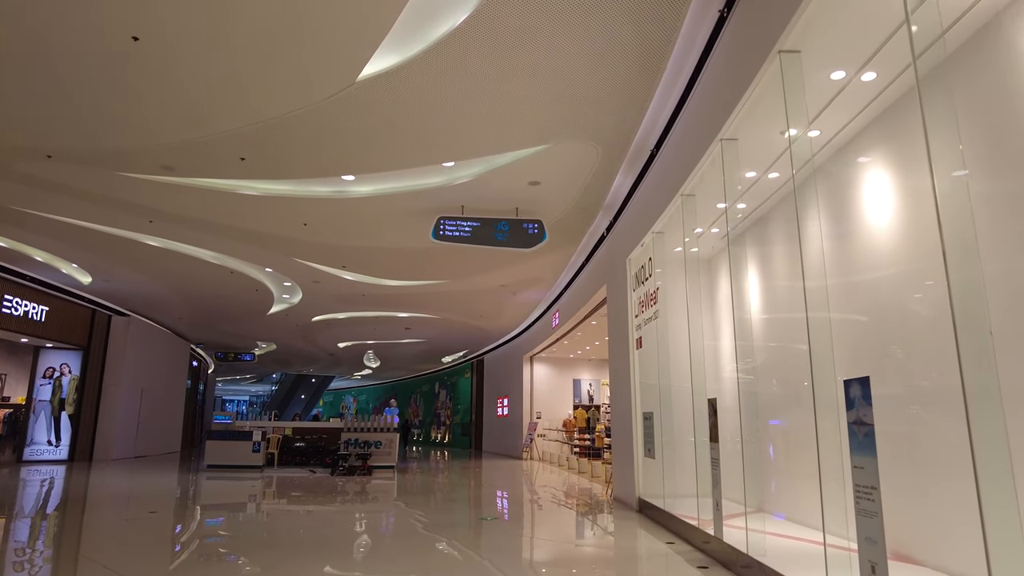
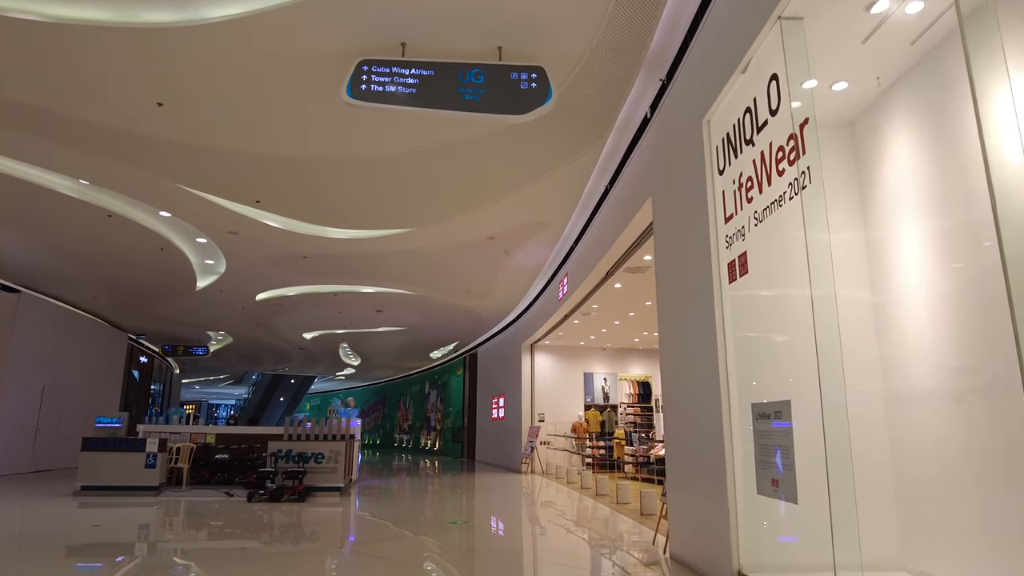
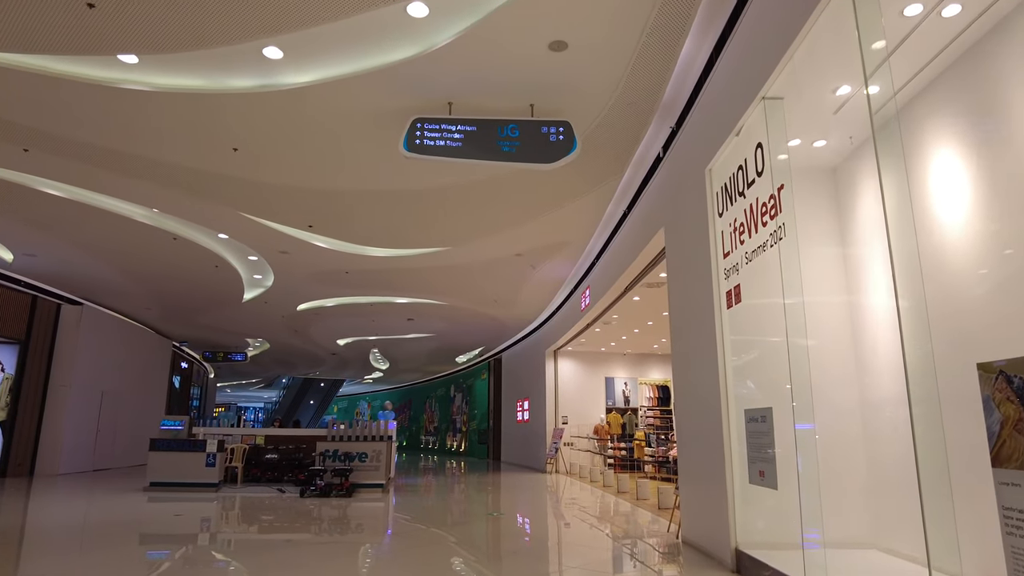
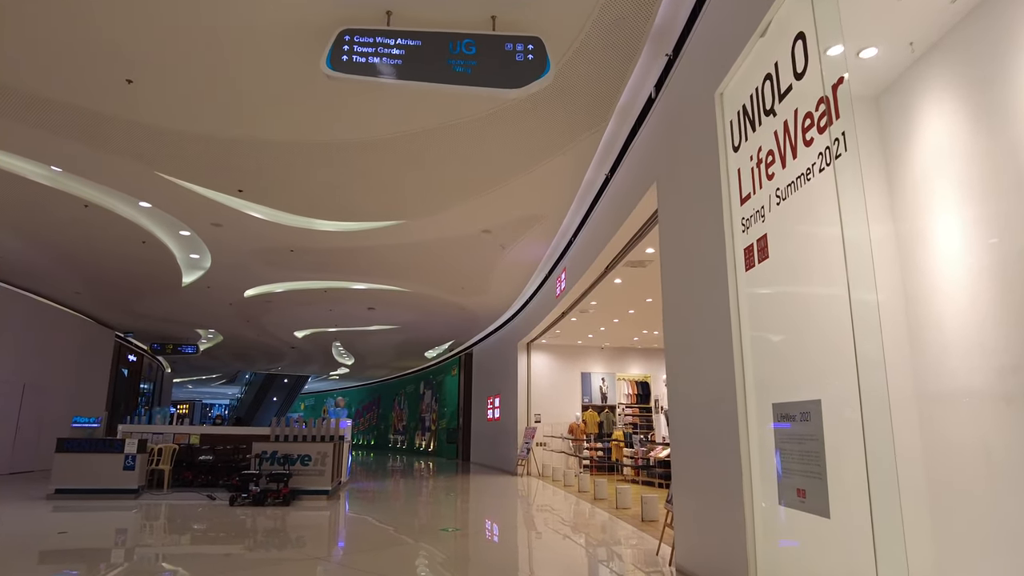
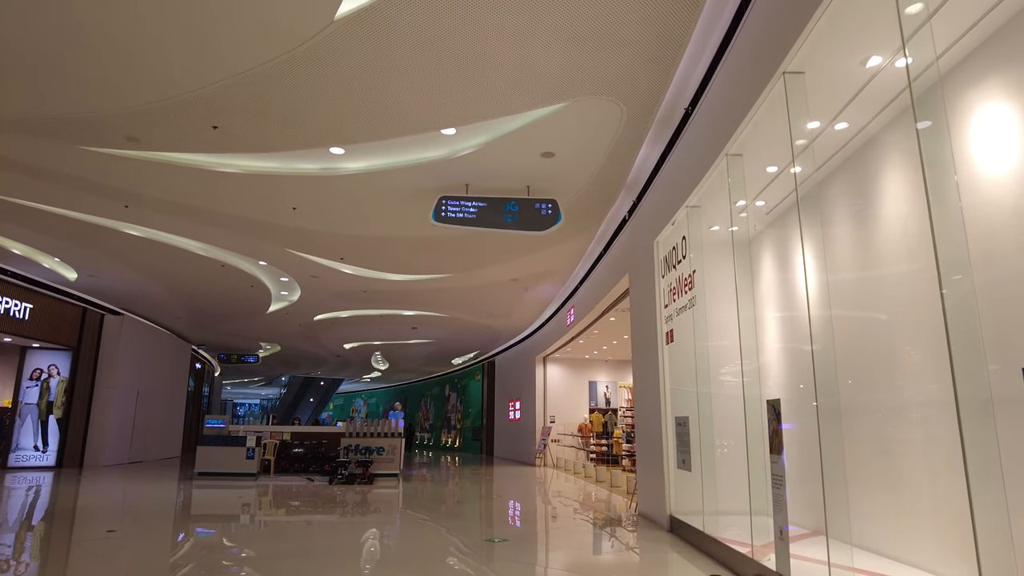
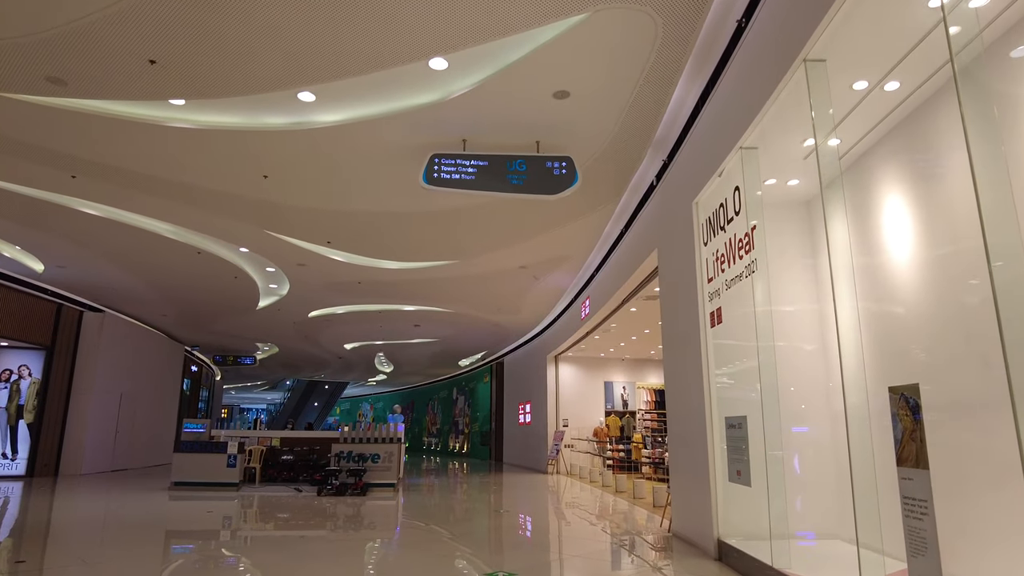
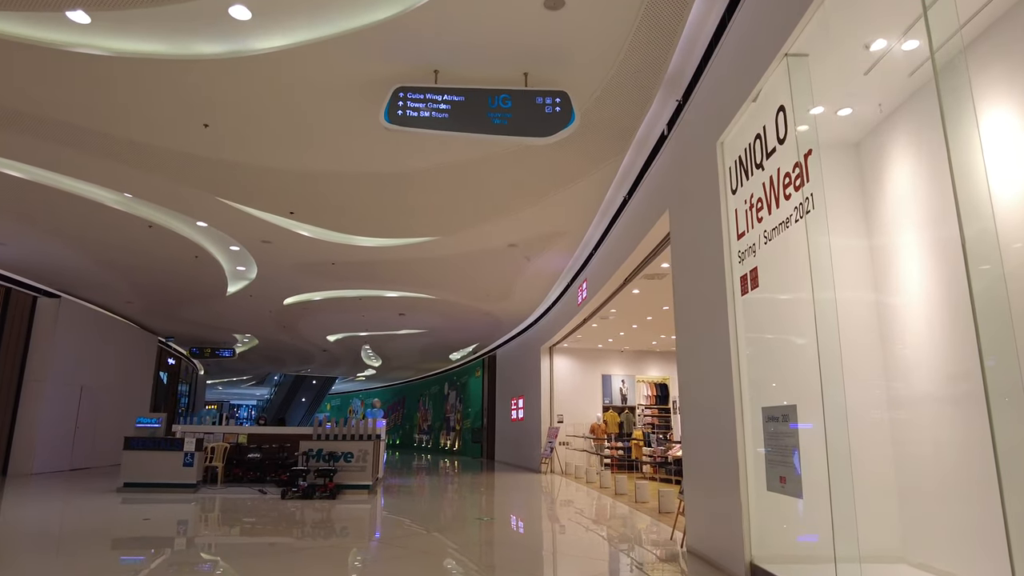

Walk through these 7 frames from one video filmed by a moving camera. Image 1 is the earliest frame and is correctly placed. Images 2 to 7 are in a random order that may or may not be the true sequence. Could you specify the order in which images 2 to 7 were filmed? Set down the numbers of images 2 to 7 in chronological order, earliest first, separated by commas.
5, 6, 3, 7, 2, 4
